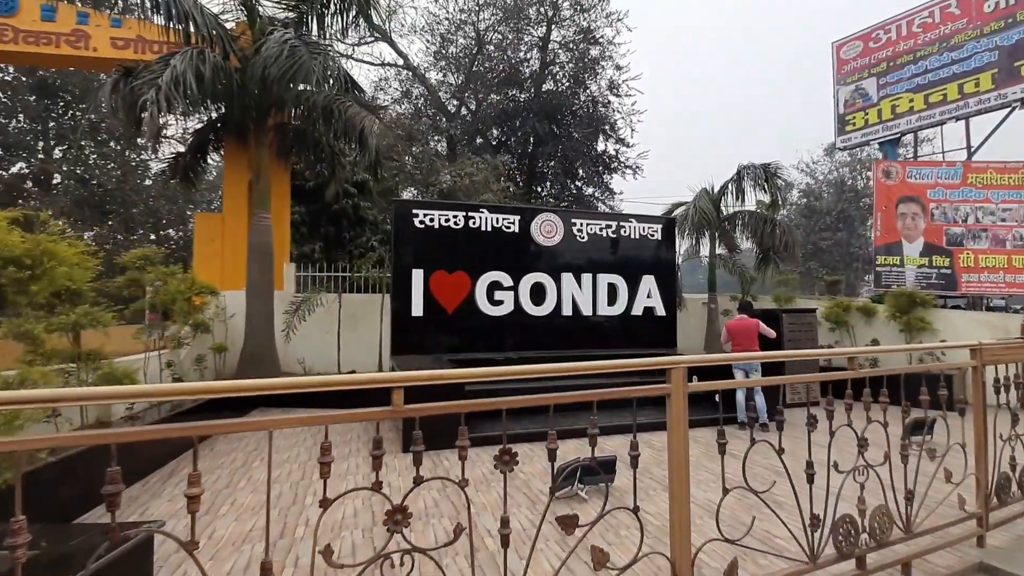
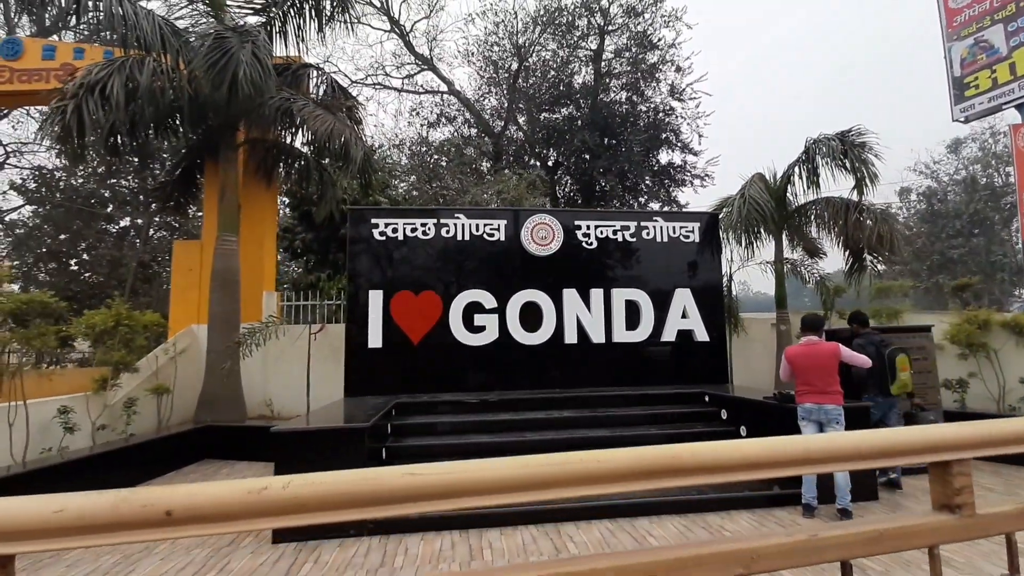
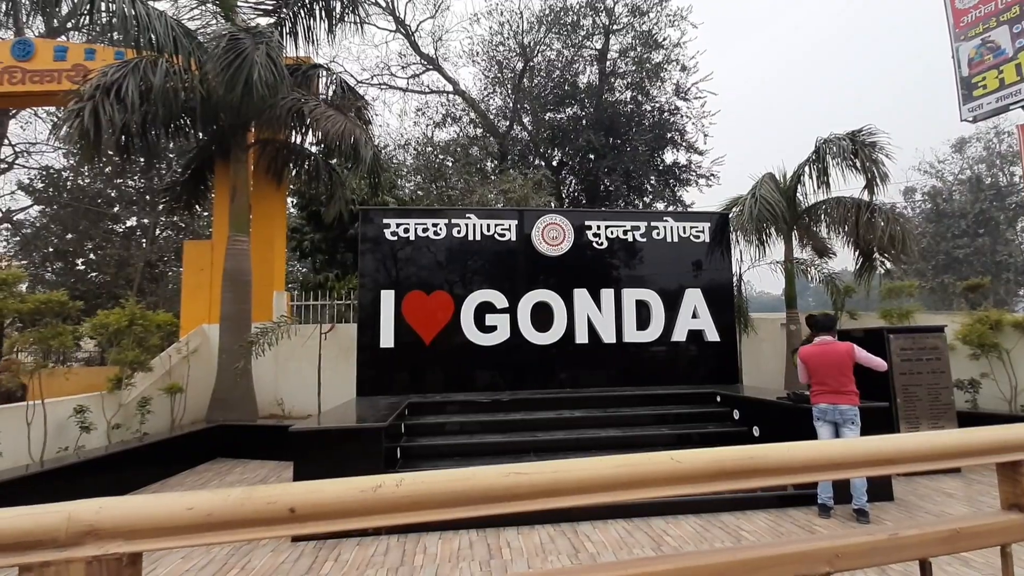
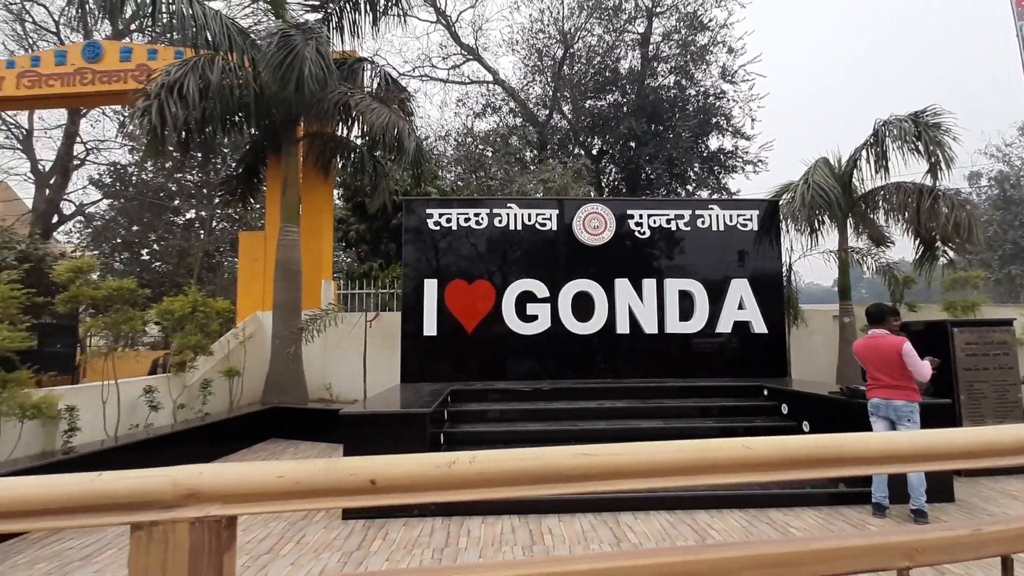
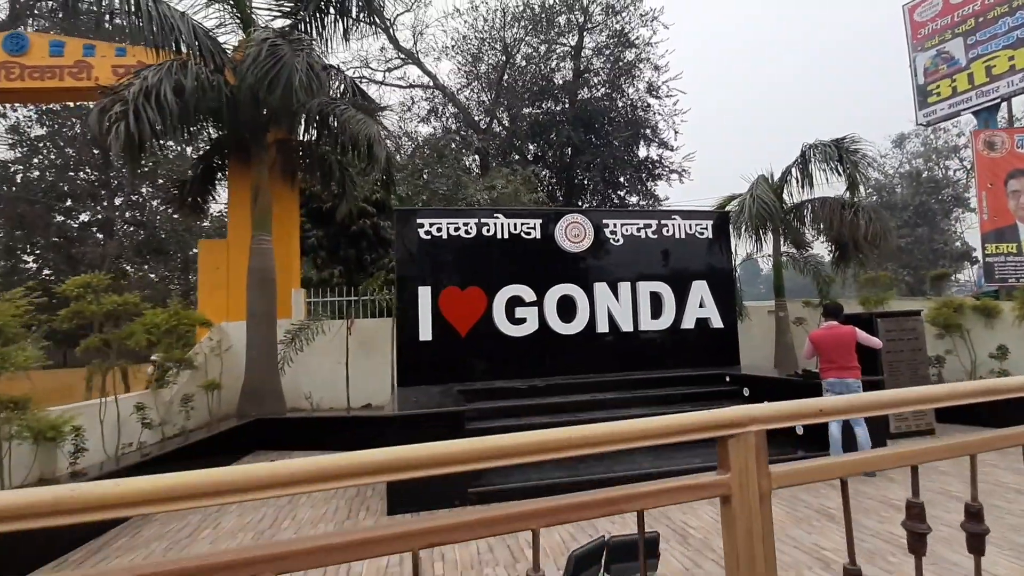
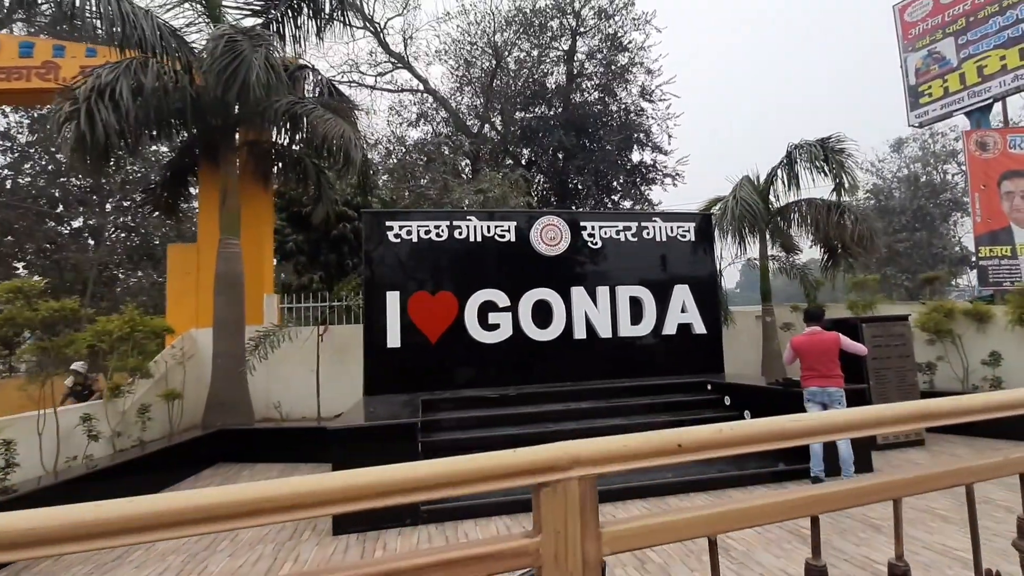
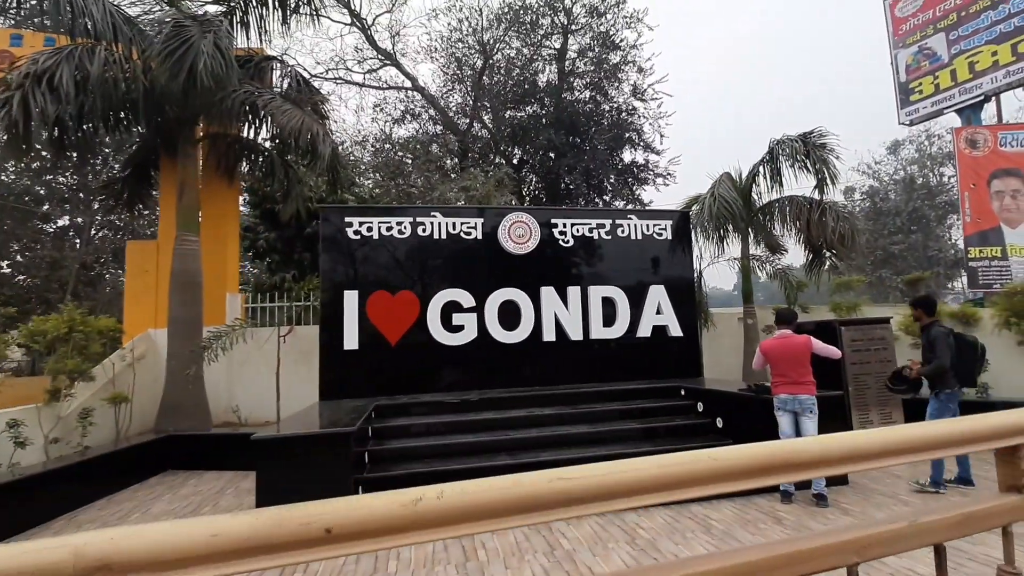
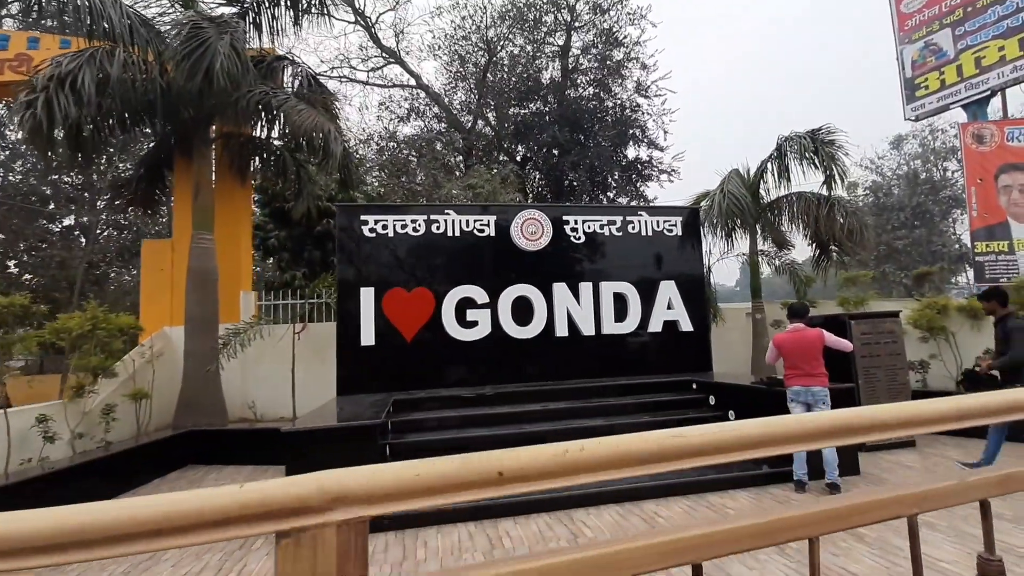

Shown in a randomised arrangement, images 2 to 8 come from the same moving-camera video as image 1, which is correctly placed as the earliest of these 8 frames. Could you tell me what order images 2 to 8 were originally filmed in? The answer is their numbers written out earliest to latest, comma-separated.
5, 6, 8, 7, 2, 3, 4
